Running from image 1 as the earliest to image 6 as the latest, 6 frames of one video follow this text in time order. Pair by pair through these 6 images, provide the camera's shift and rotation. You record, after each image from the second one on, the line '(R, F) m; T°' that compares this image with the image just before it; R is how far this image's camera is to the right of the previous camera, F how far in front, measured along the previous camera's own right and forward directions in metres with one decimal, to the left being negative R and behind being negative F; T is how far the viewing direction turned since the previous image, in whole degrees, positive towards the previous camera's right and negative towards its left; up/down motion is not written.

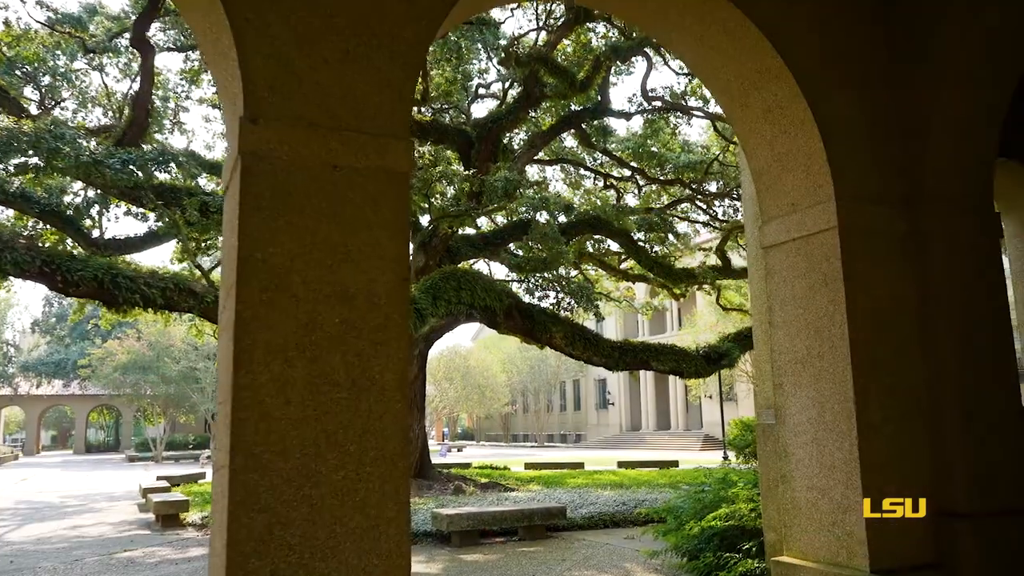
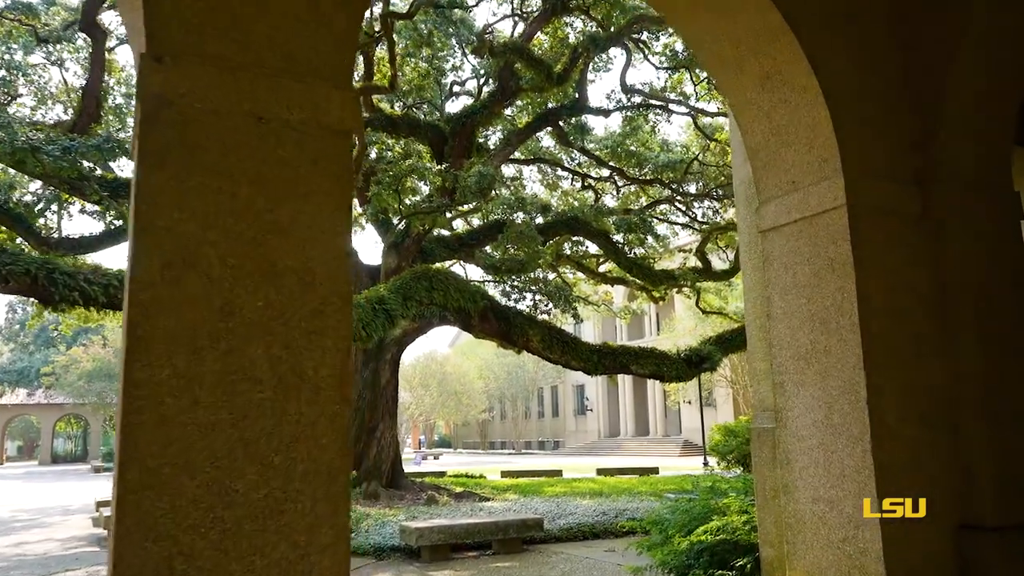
(0.0, +0.4) m; +2°
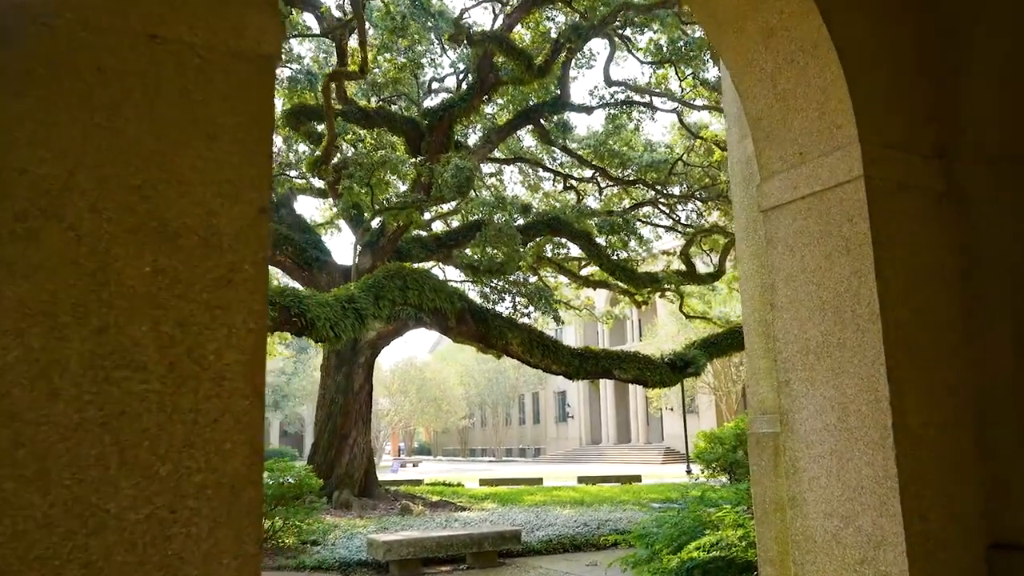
(0.0, +0.4) m; +1°
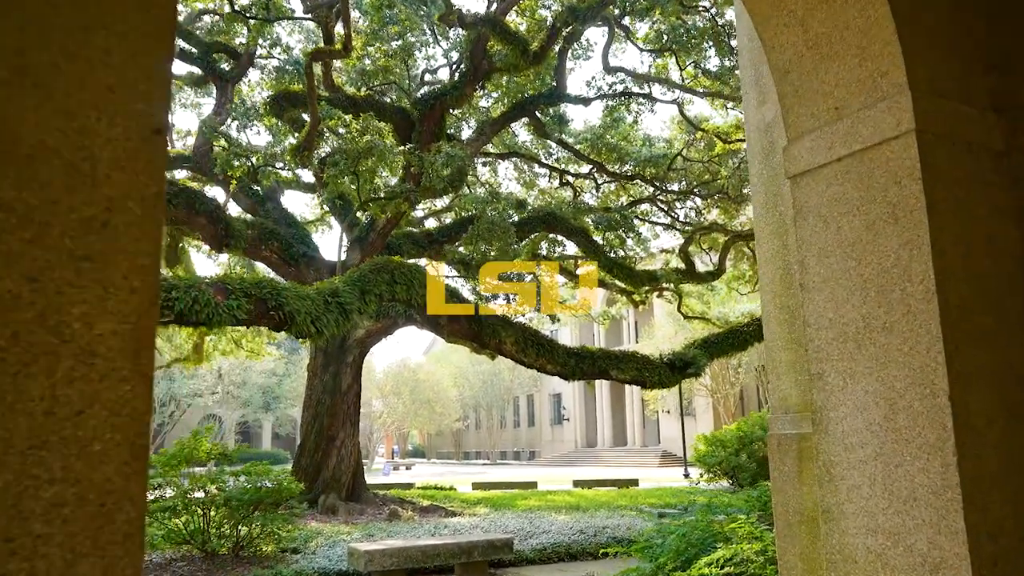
(0.0, +0.4) m; 0°
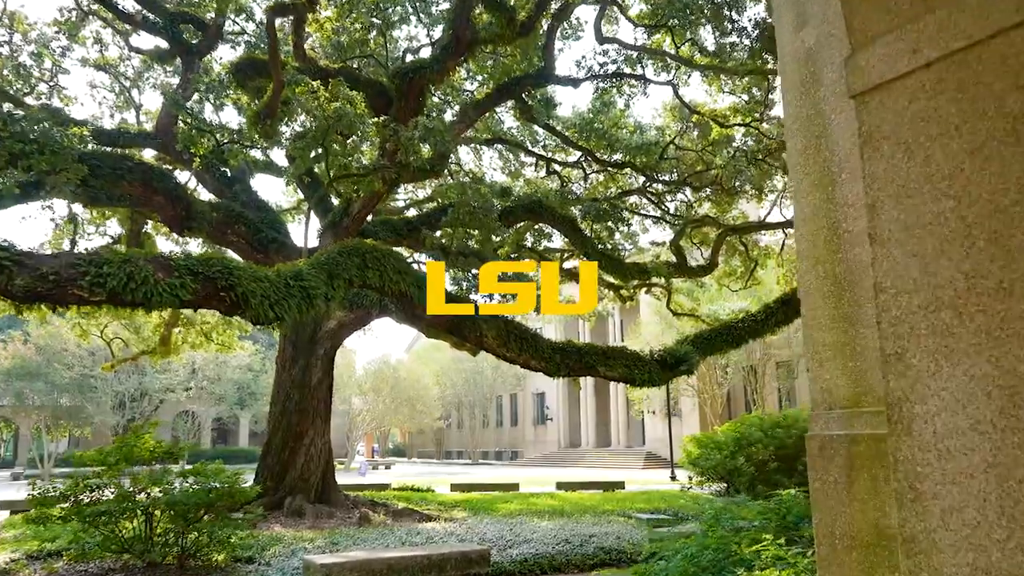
(0.0, +0.7) m; +1°
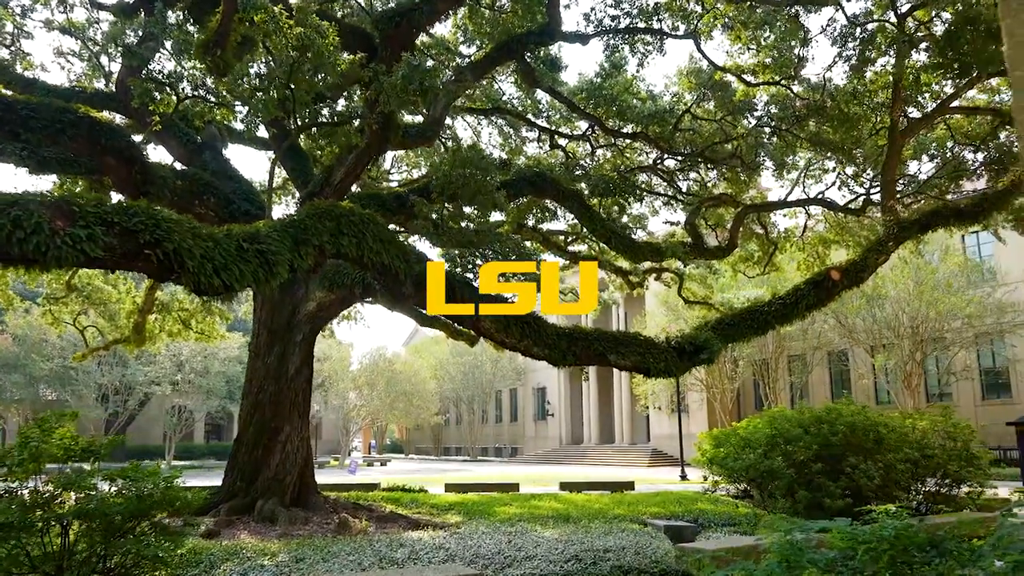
(0.0, +1.2) m; 0°
